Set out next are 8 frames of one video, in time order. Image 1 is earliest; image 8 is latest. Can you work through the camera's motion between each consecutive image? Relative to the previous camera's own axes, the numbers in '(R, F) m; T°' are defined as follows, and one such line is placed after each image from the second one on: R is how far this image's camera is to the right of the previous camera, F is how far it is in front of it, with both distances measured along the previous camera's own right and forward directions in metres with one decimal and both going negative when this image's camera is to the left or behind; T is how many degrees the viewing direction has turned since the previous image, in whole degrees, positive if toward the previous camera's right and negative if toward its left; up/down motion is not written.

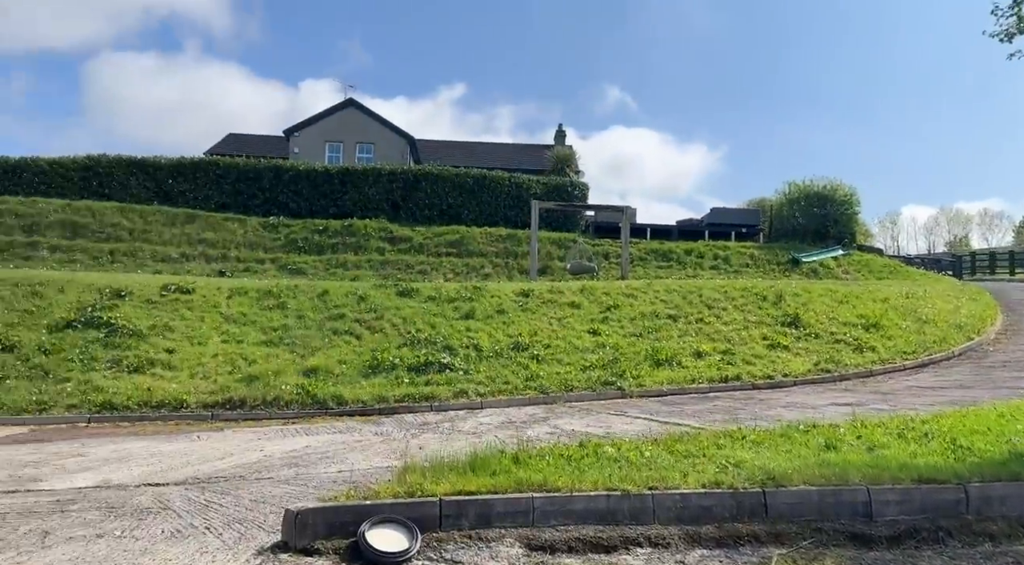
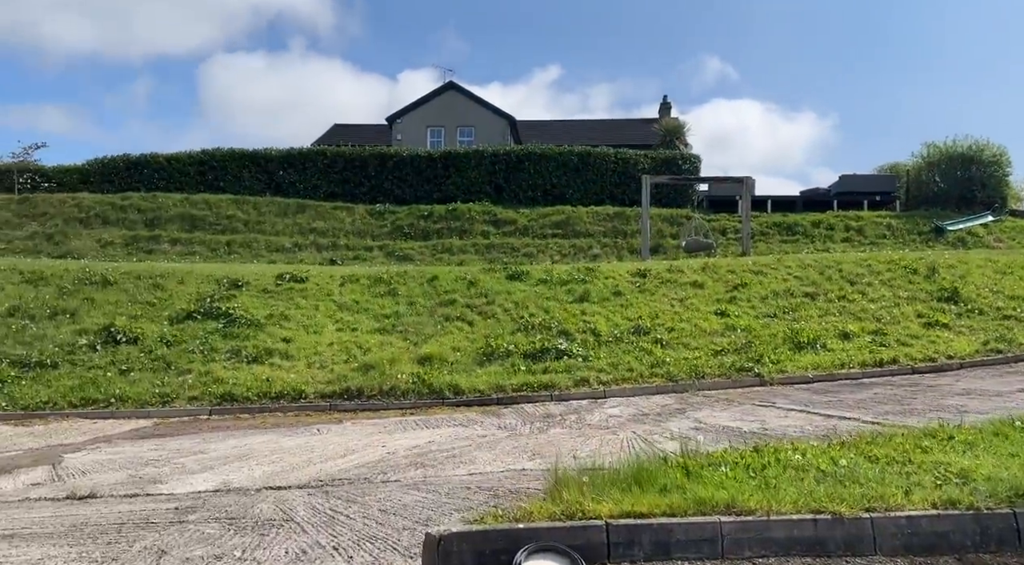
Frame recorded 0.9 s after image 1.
(-0.4, +0.8) m; -8°
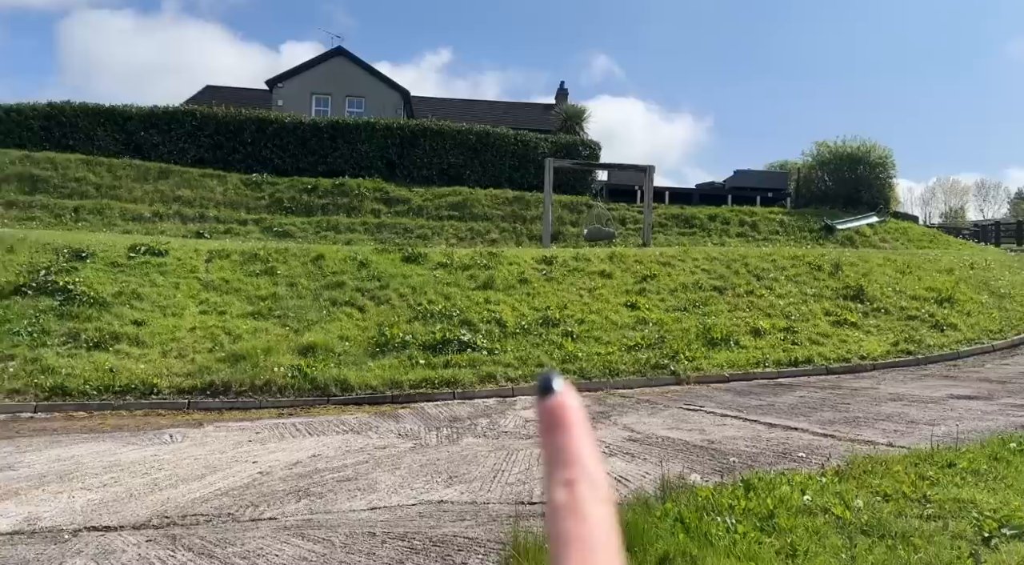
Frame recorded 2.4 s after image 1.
(-0.2, +1.3) m; +9°
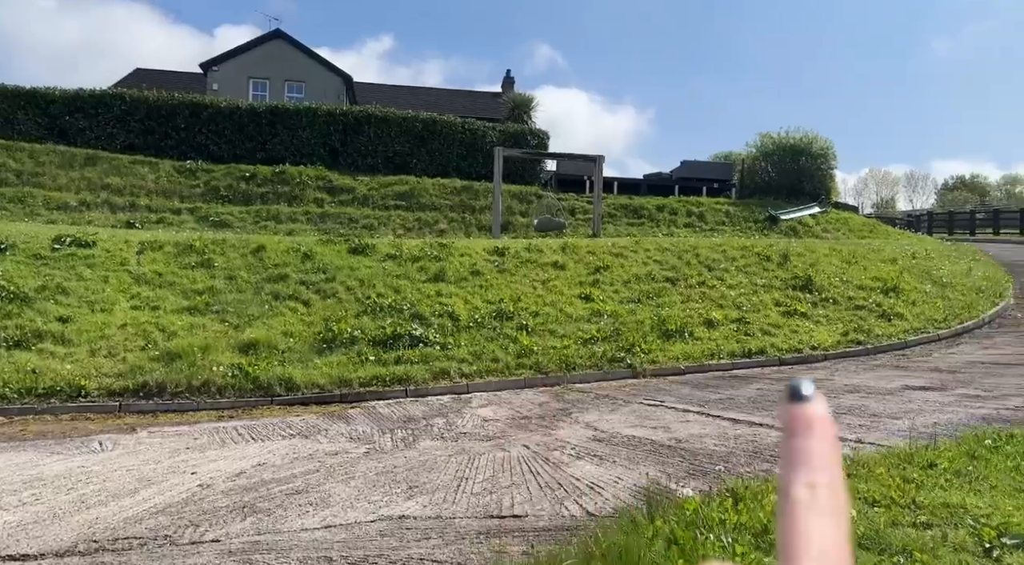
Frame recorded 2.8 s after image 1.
(-0.1, +0.3) m; +4°
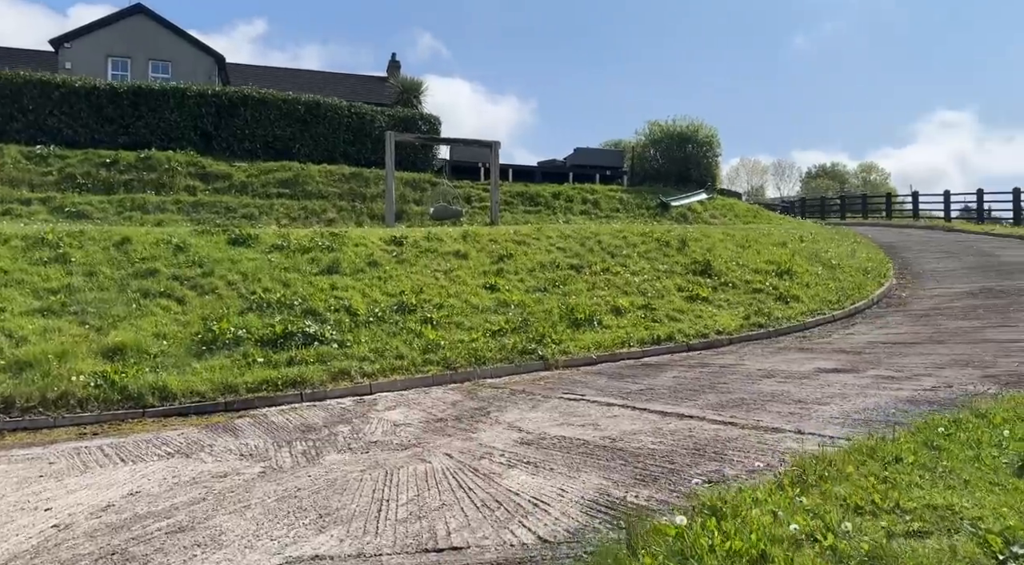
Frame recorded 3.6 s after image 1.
(-0.2, +0.6) m; +9°
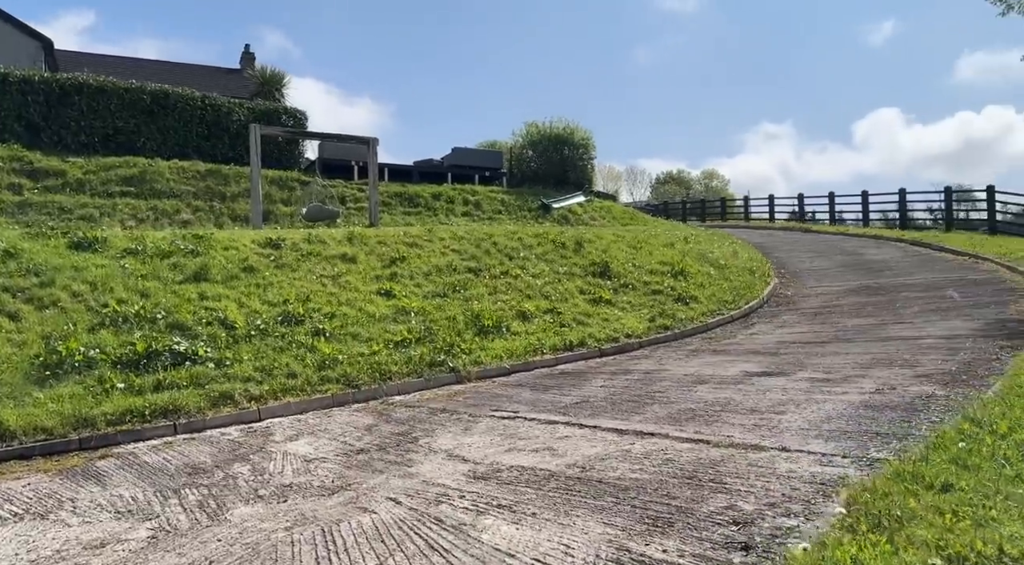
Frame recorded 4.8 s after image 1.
(-0.6, +0.9) m; +11°
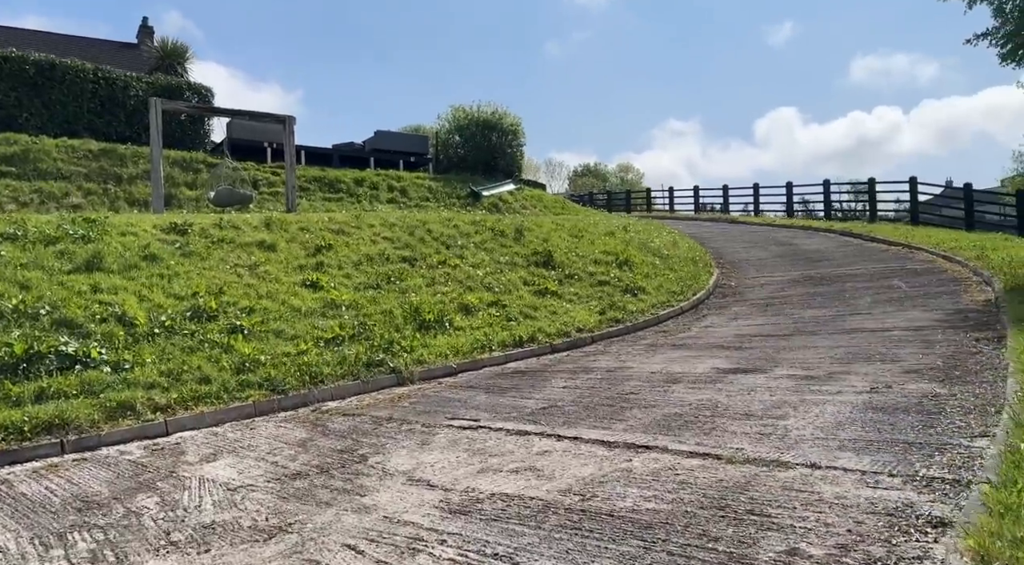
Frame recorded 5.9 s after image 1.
(-0.4, +0.9) m; +6°
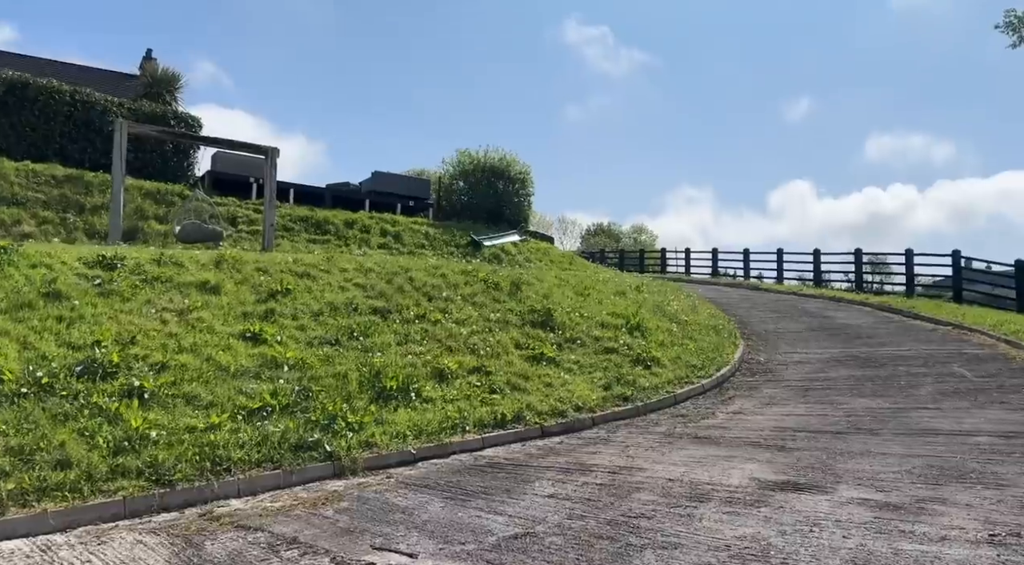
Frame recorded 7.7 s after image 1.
(+0.2, +1.9) m; -1°
